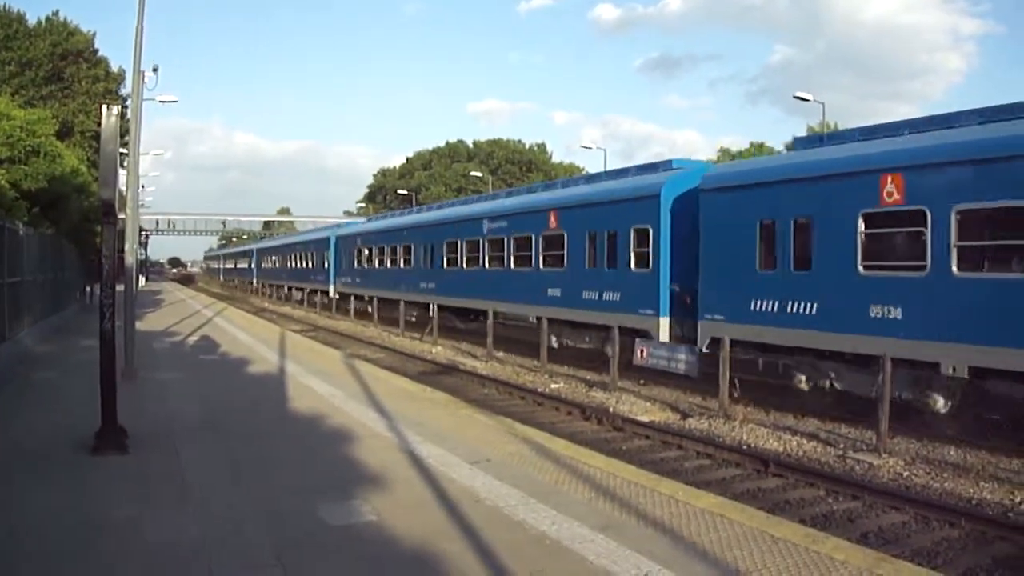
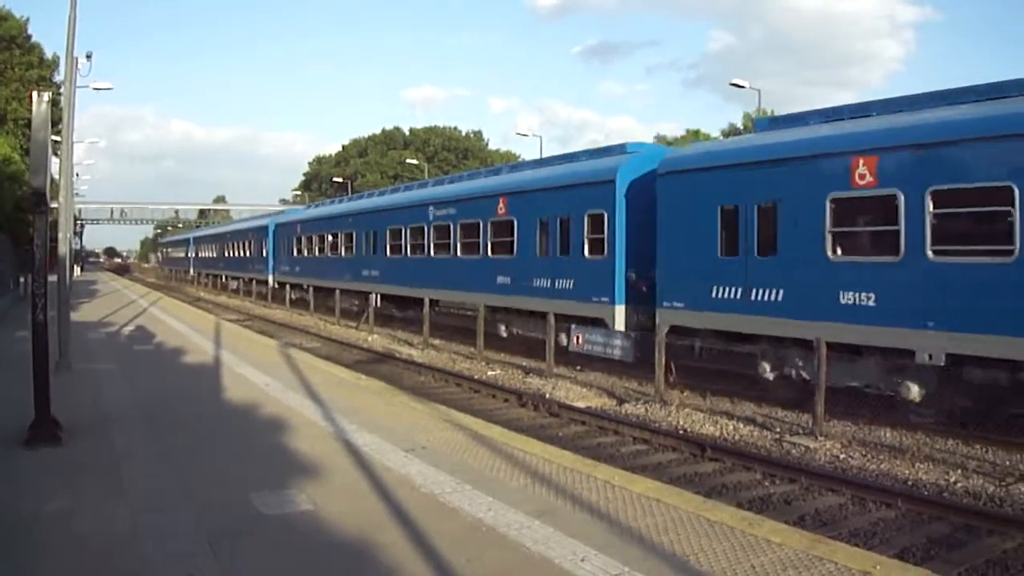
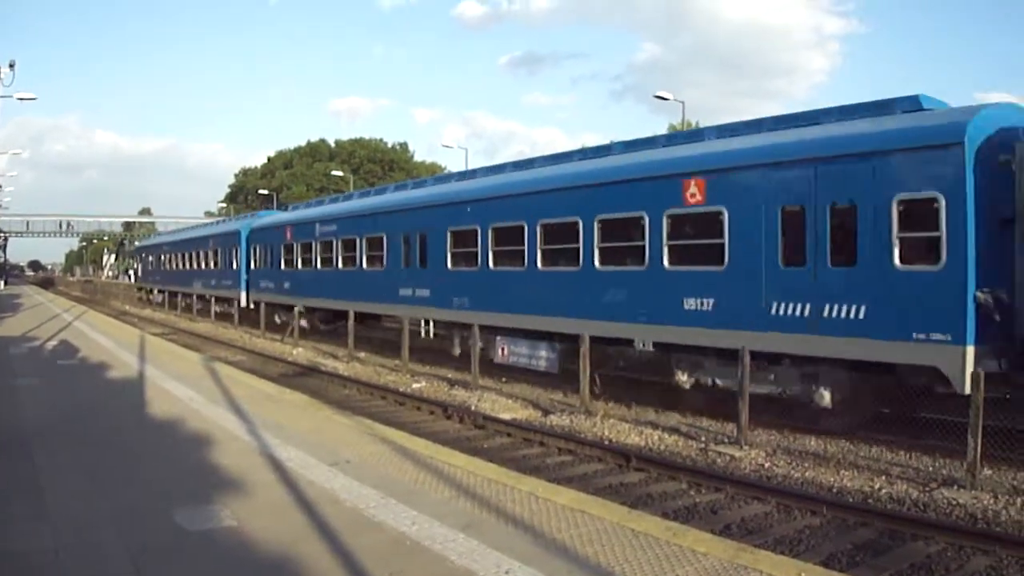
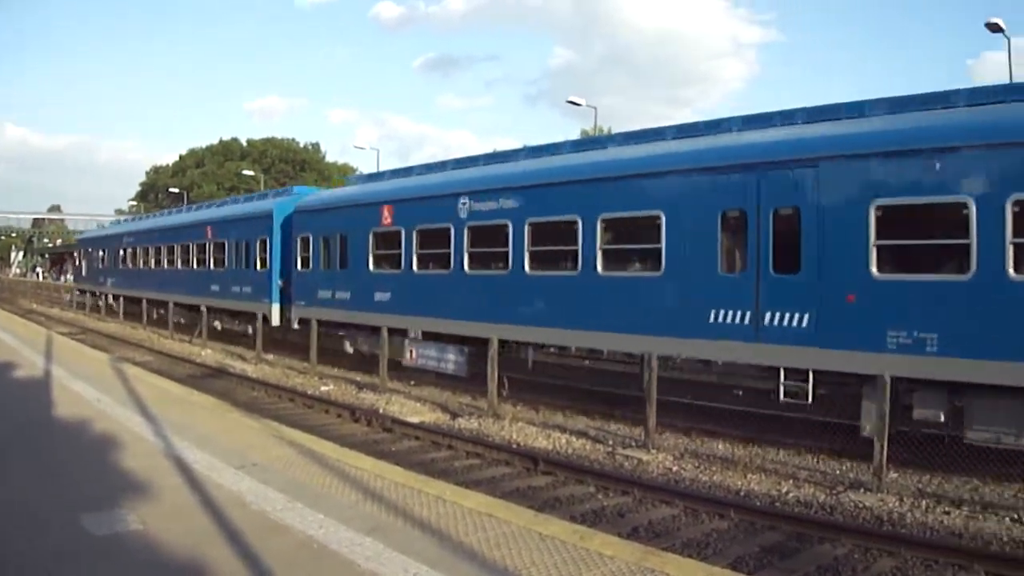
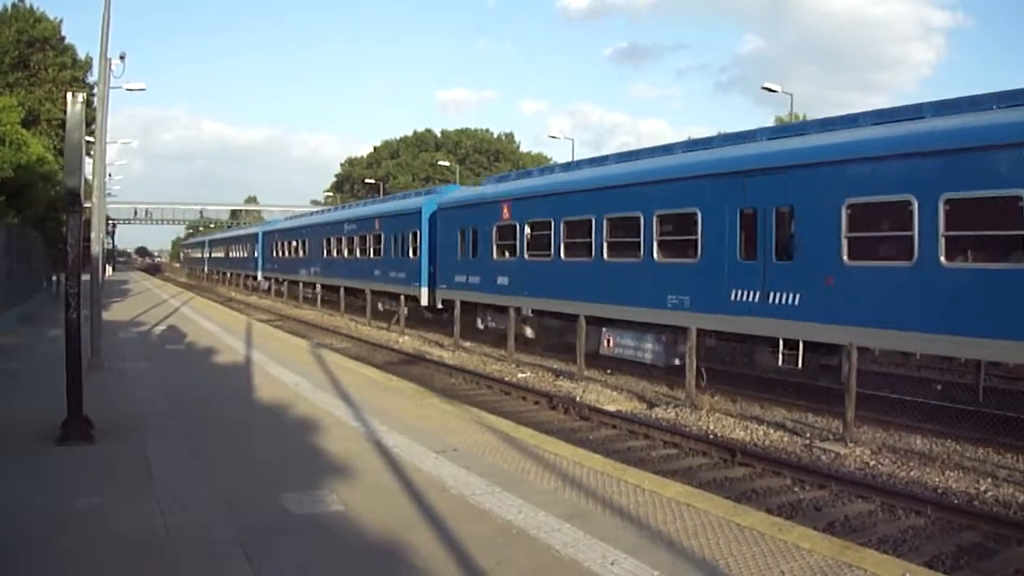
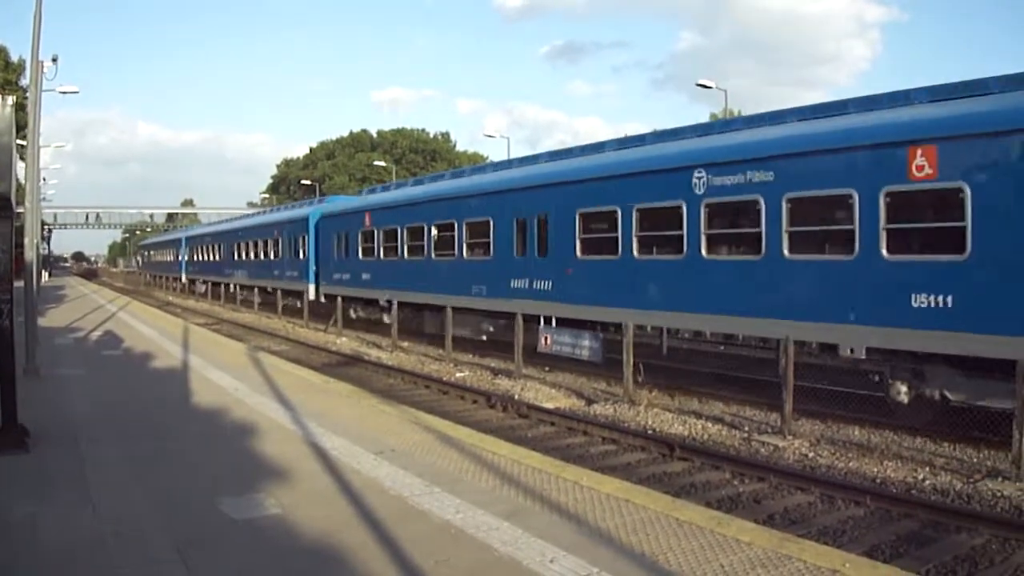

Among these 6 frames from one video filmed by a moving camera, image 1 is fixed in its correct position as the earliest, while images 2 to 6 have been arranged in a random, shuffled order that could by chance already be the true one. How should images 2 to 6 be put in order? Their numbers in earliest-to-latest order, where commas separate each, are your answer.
5, 2, 6, 3, 4
